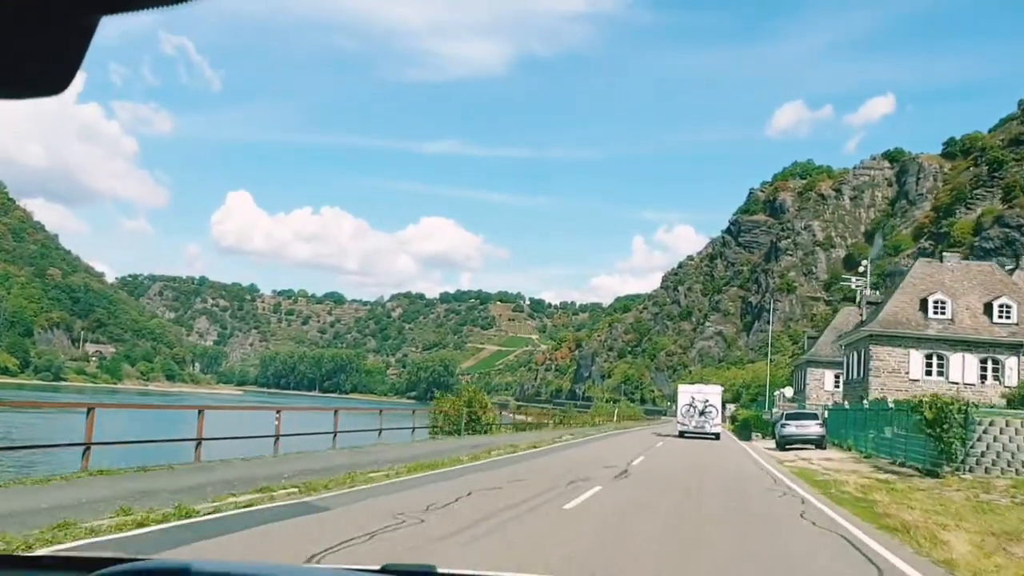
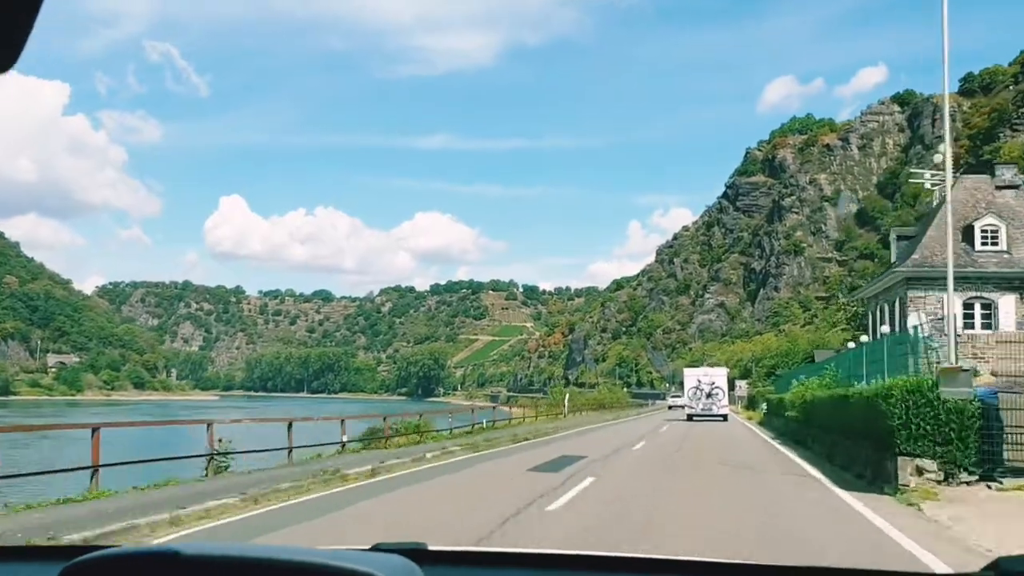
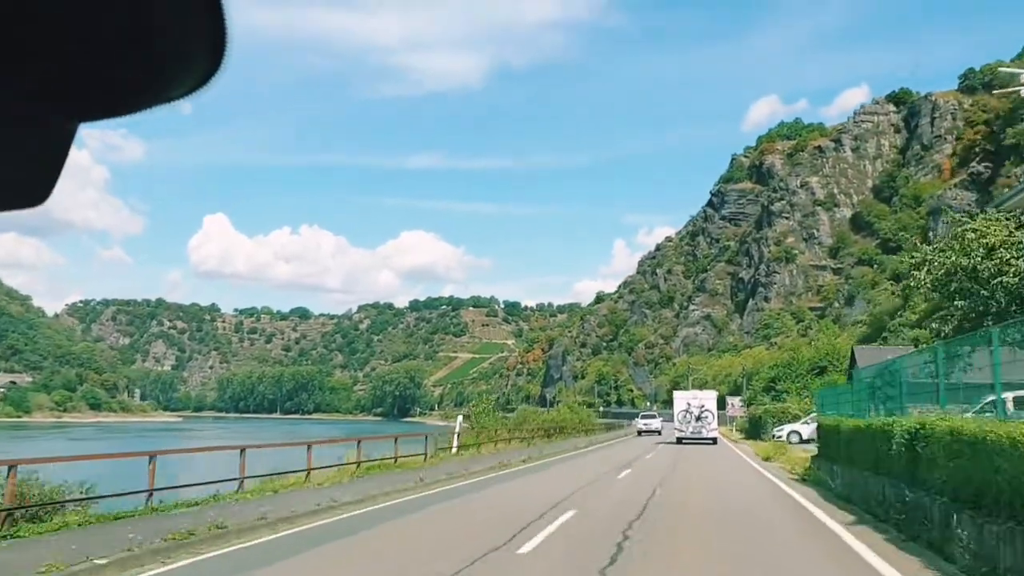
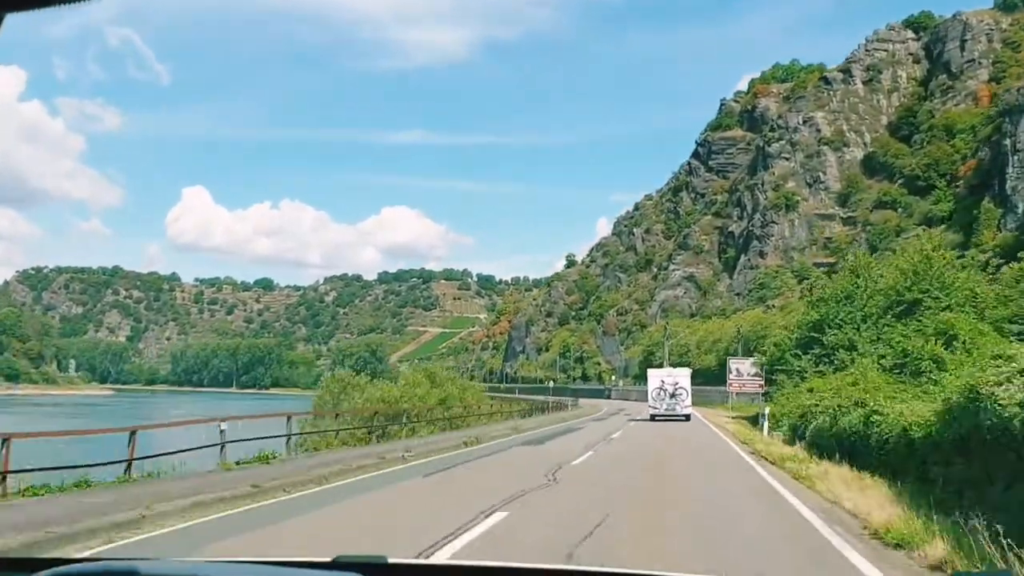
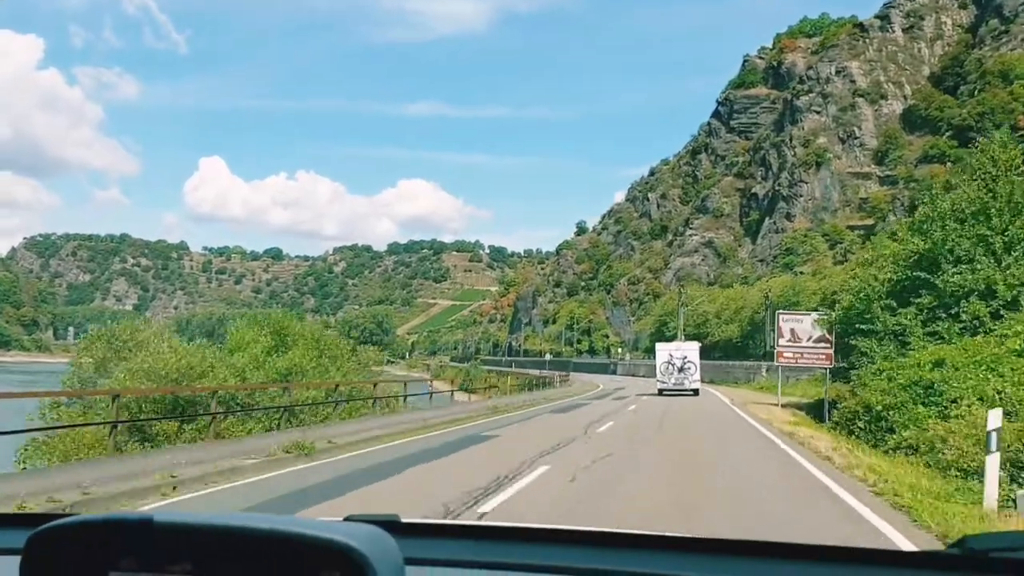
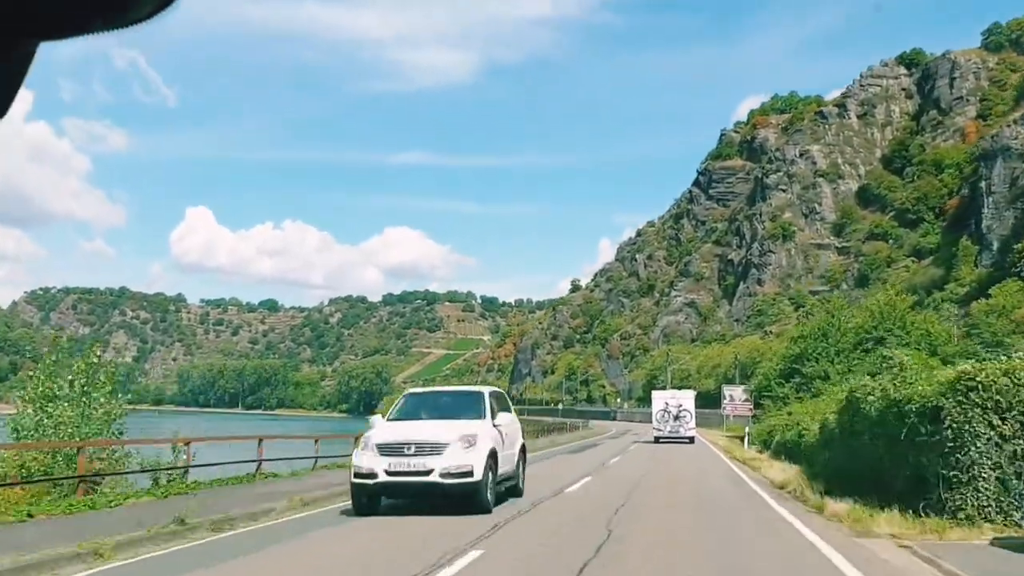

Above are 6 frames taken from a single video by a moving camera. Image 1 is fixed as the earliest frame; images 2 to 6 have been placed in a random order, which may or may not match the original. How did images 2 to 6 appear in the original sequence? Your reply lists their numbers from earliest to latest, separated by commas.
2, 3, 6, 4, 5
